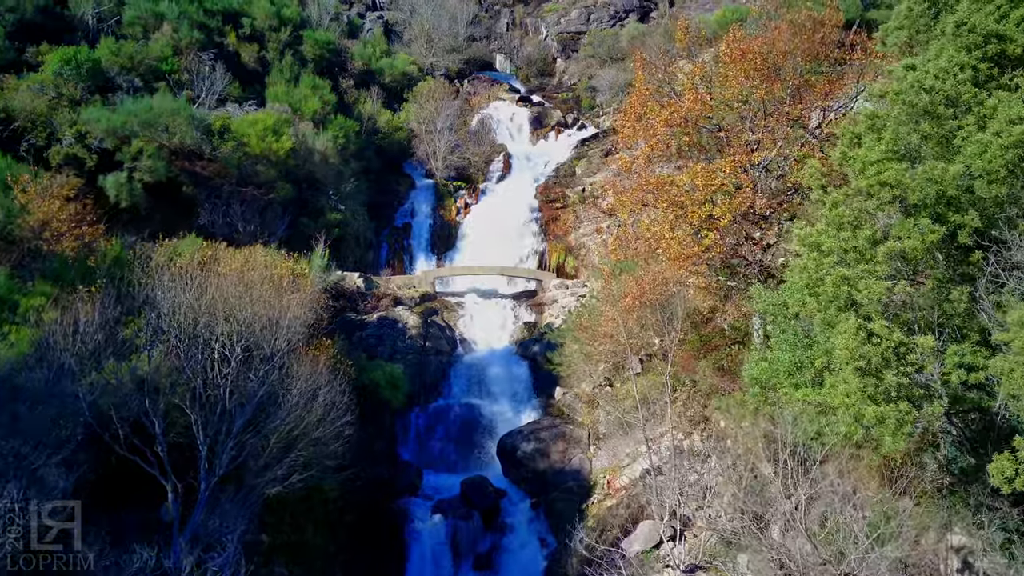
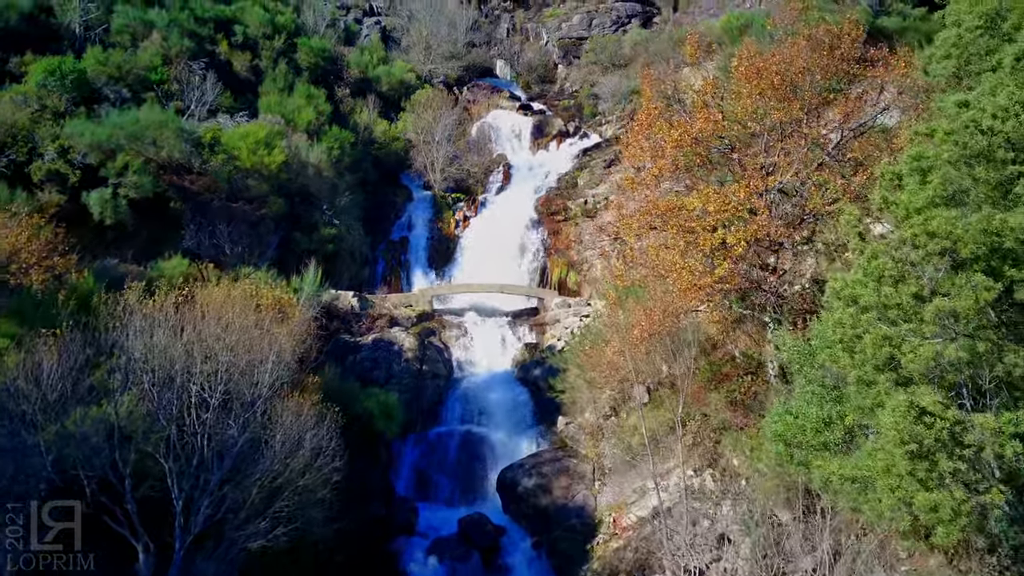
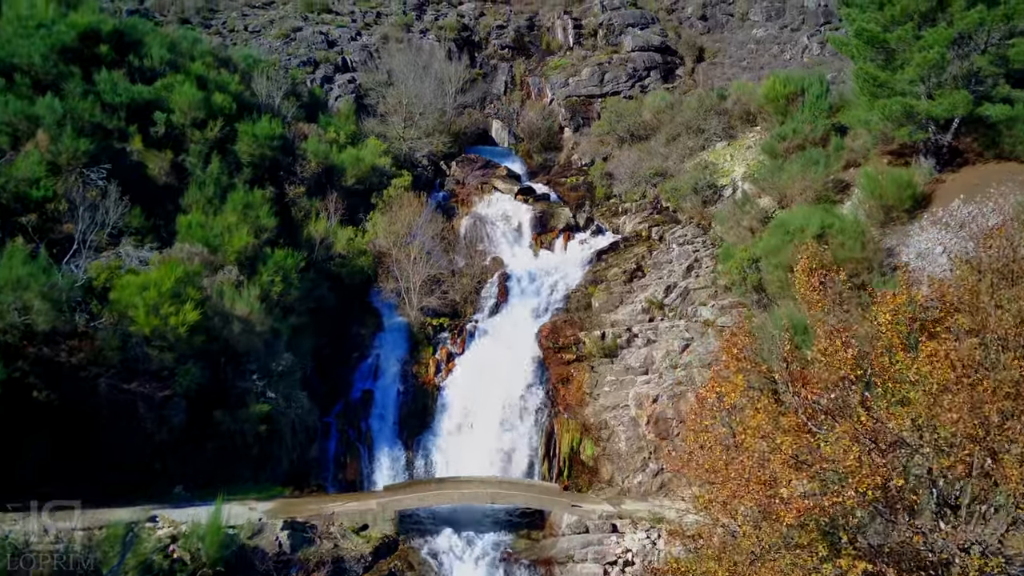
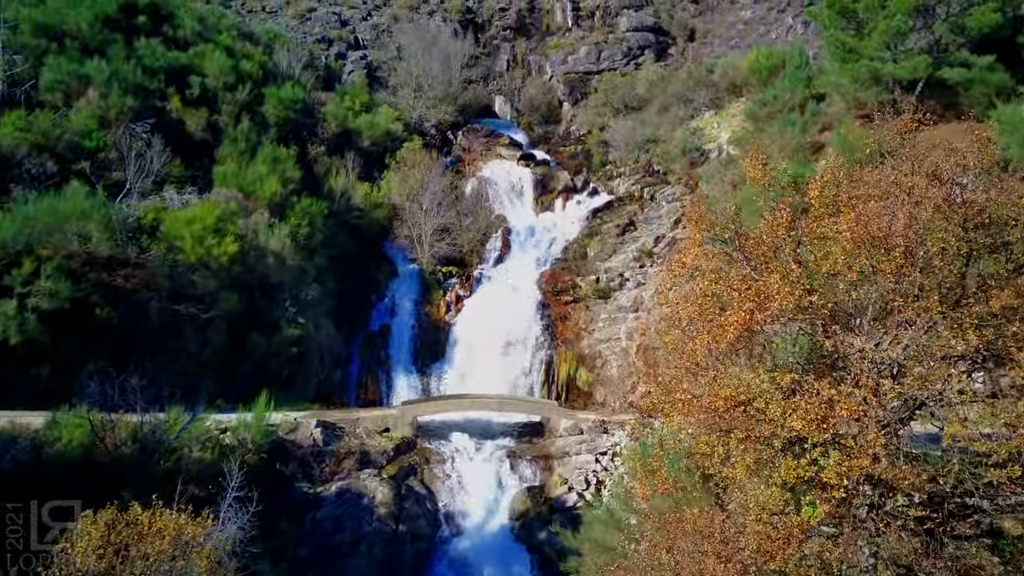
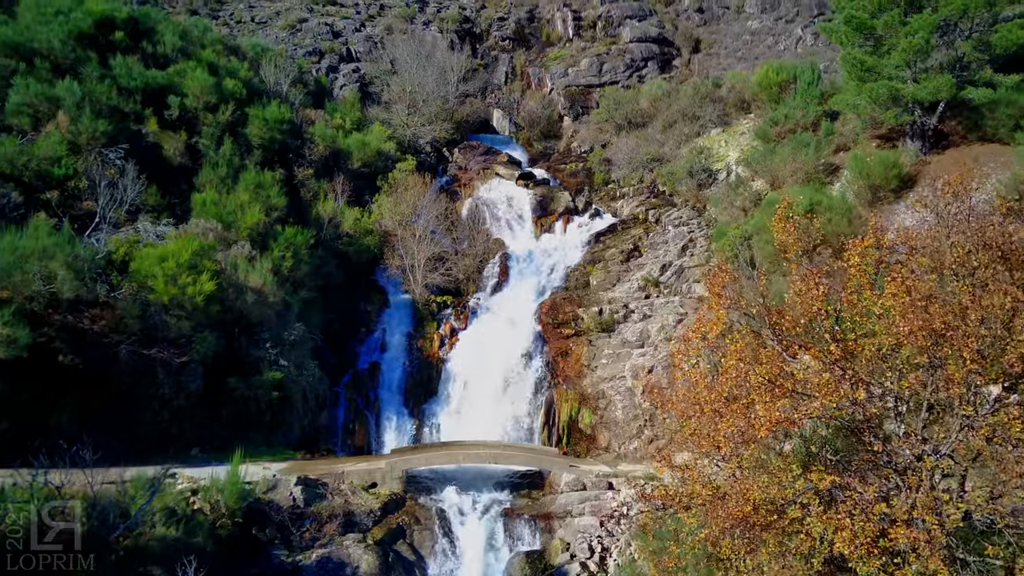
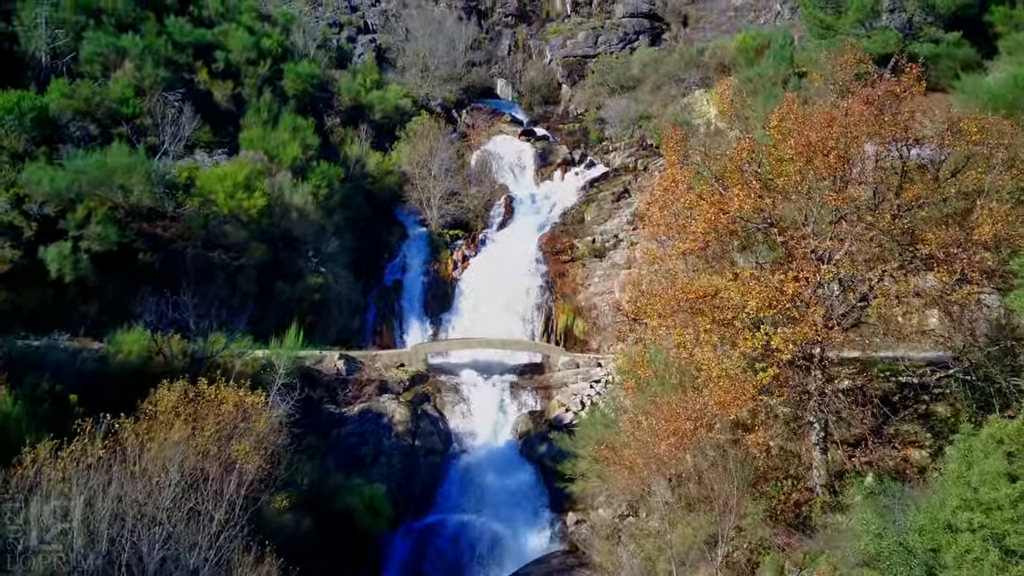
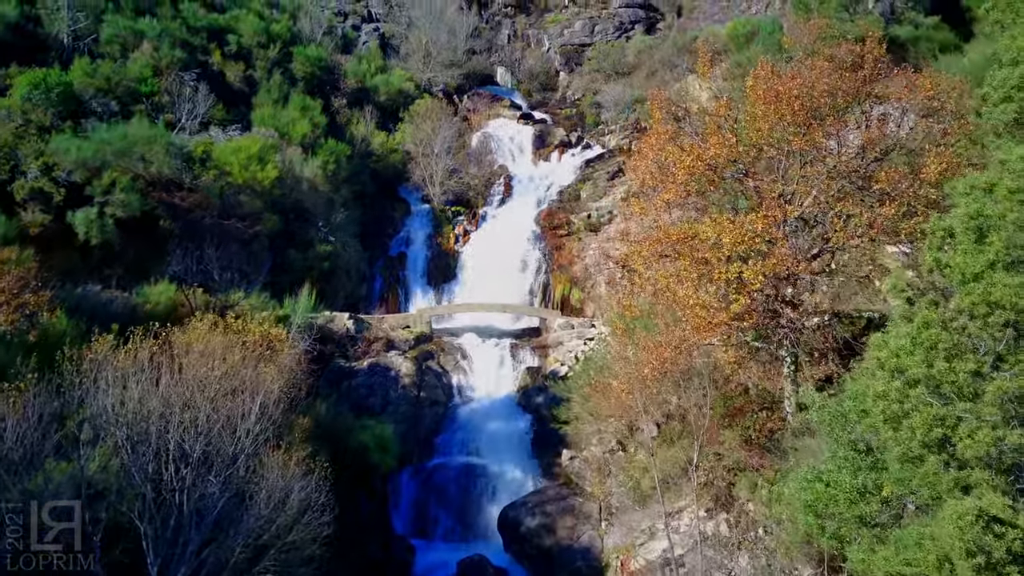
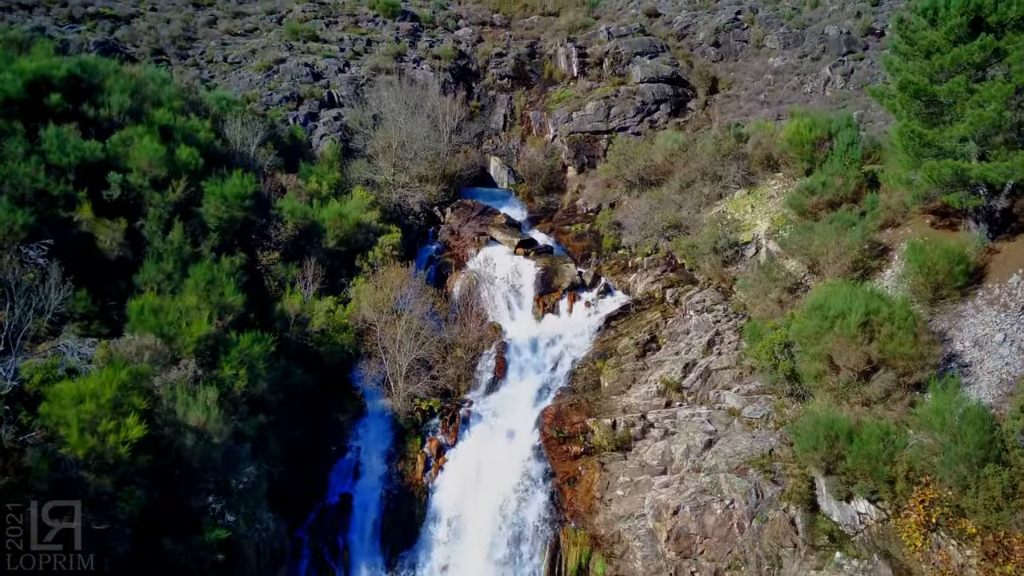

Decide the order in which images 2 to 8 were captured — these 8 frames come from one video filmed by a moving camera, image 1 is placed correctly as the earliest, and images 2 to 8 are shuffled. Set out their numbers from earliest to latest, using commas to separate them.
2, 7, 6, 4, 5, 3, 8
